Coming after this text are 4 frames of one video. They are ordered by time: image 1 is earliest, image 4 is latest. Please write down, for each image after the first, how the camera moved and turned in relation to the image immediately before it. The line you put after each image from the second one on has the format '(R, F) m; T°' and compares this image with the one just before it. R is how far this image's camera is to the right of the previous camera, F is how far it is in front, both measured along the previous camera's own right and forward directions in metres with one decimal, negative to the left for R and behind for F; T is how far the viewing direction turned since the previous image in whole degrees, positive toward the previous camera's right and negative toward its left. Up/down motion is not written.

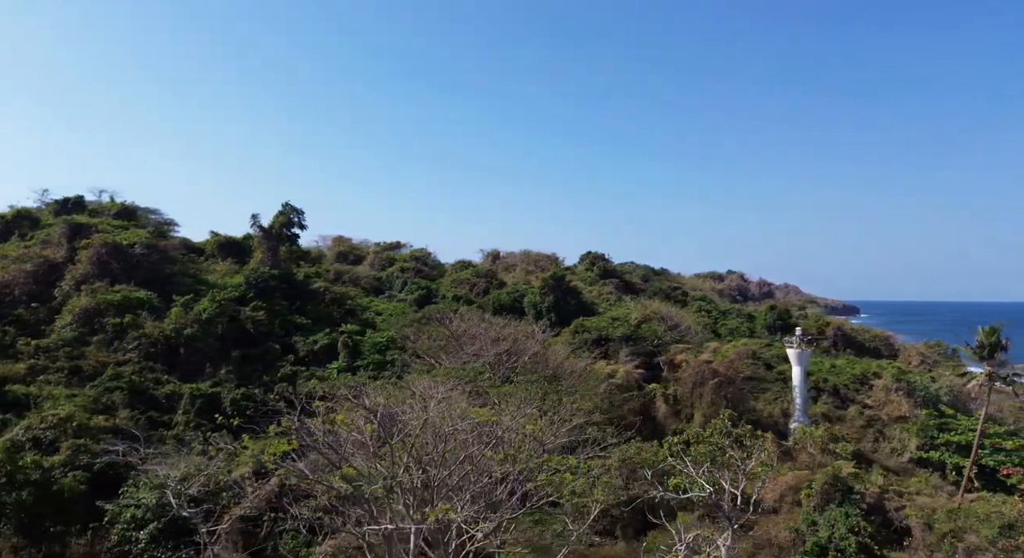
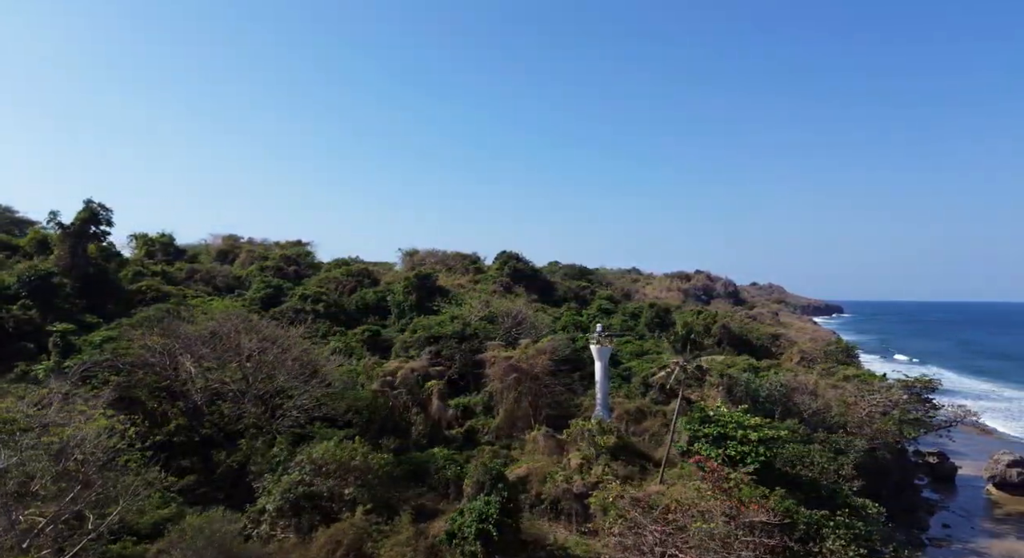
(+6.1, -0.5) m; +4°
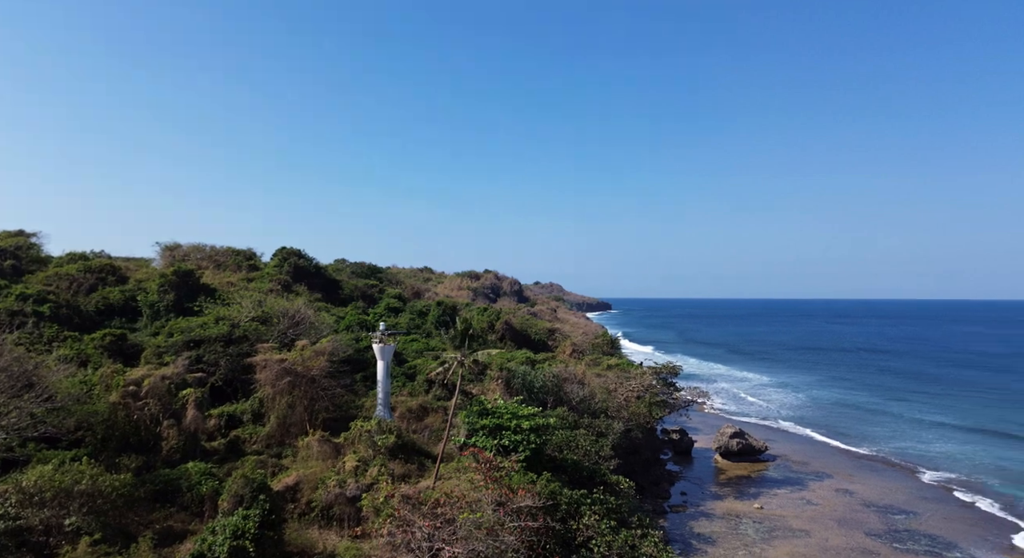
(+0.4, +0.2) m; +19°
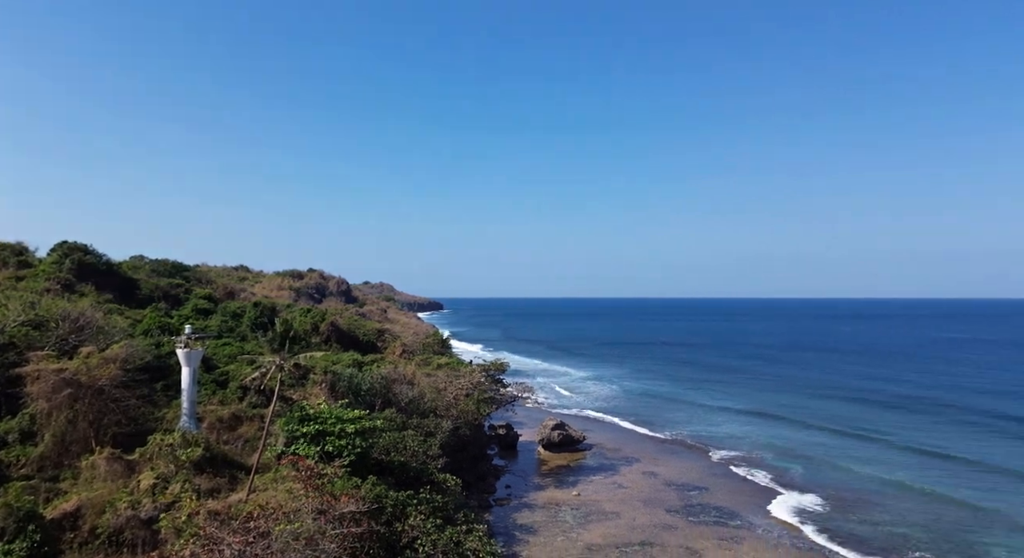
(+0.1, +0.1) m; +15°
